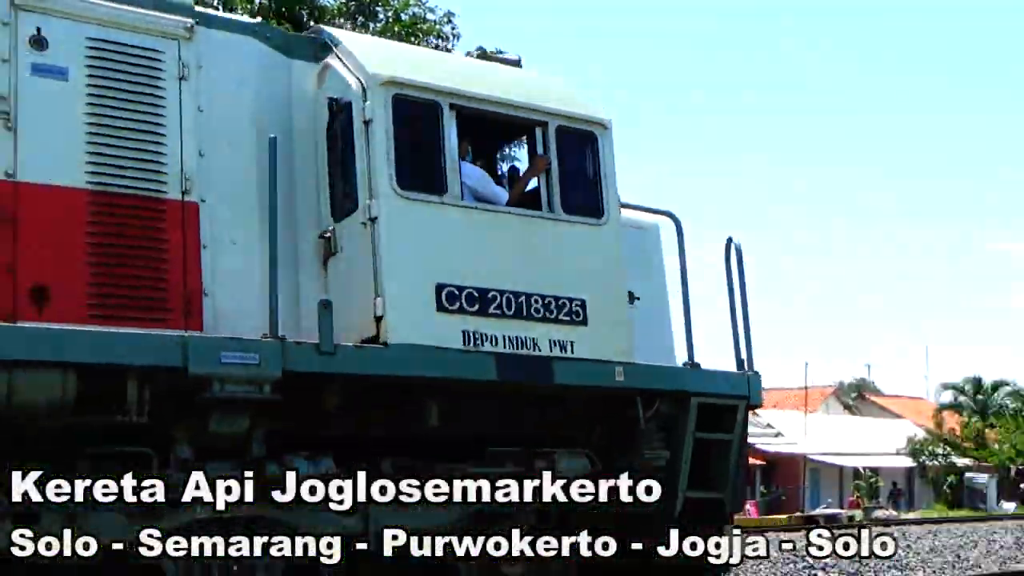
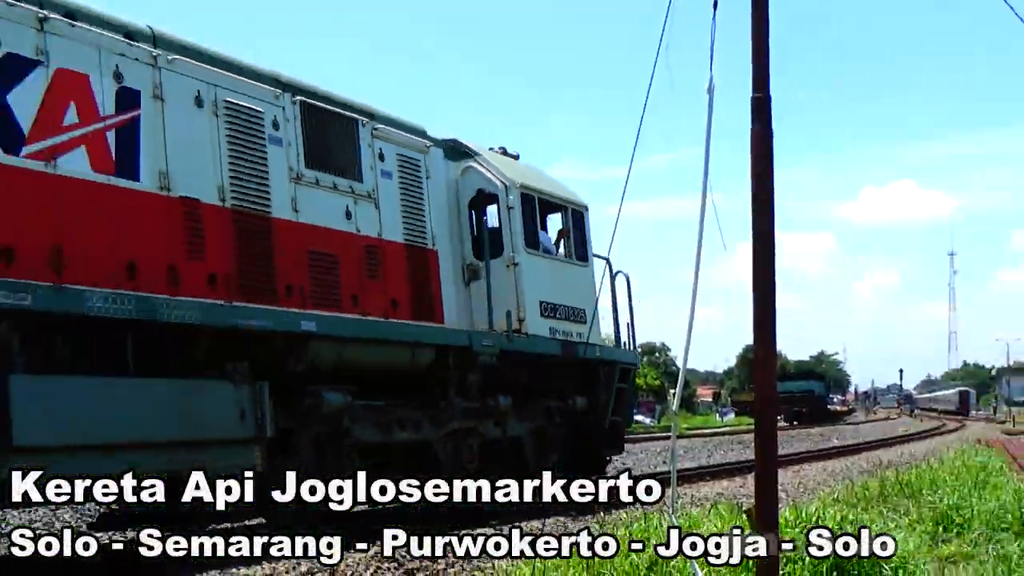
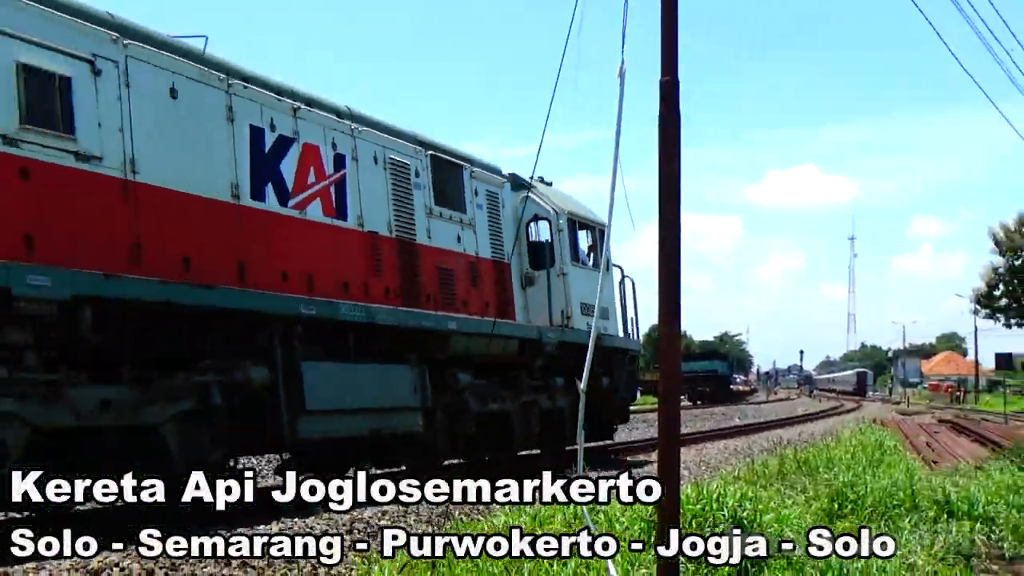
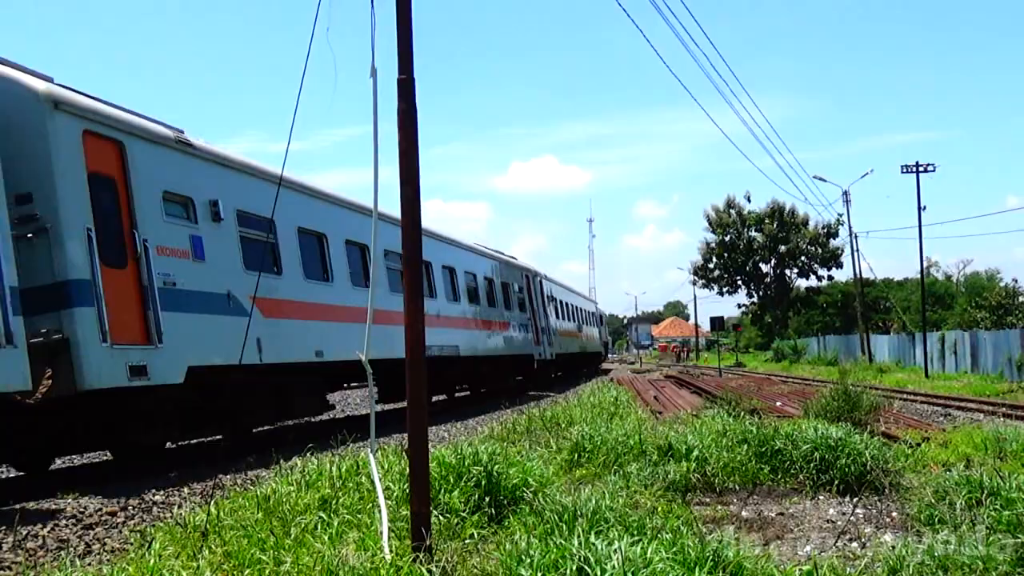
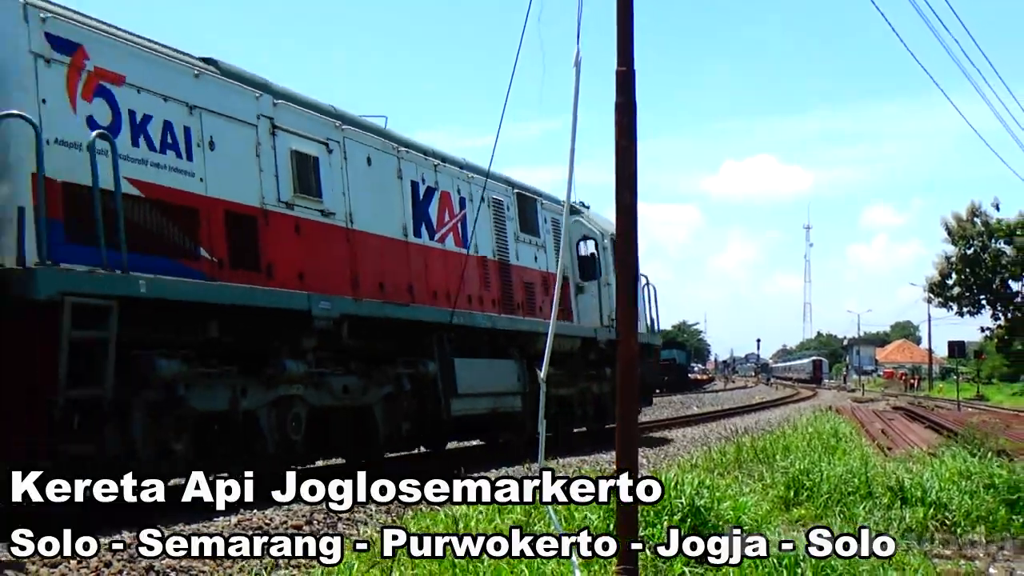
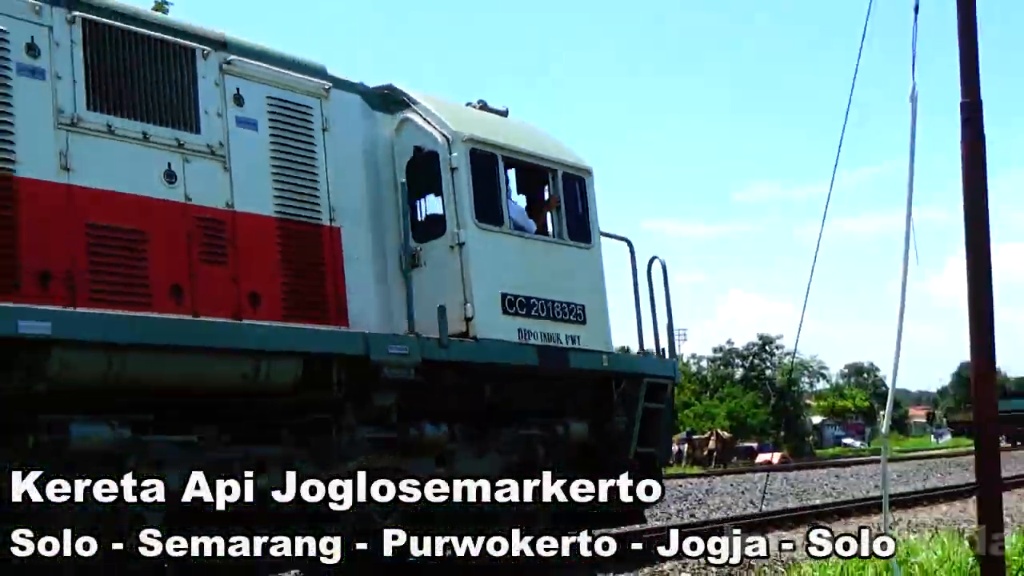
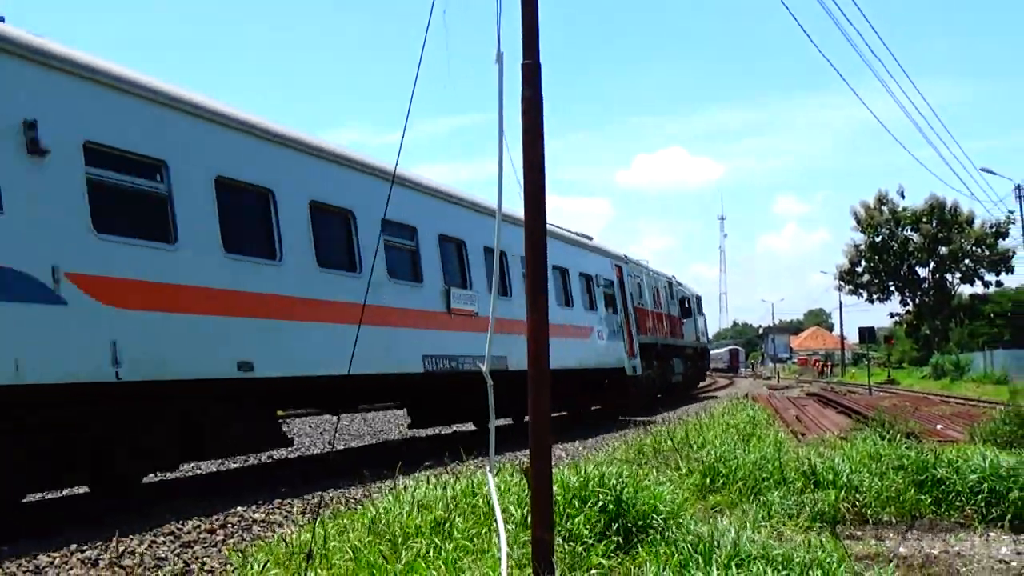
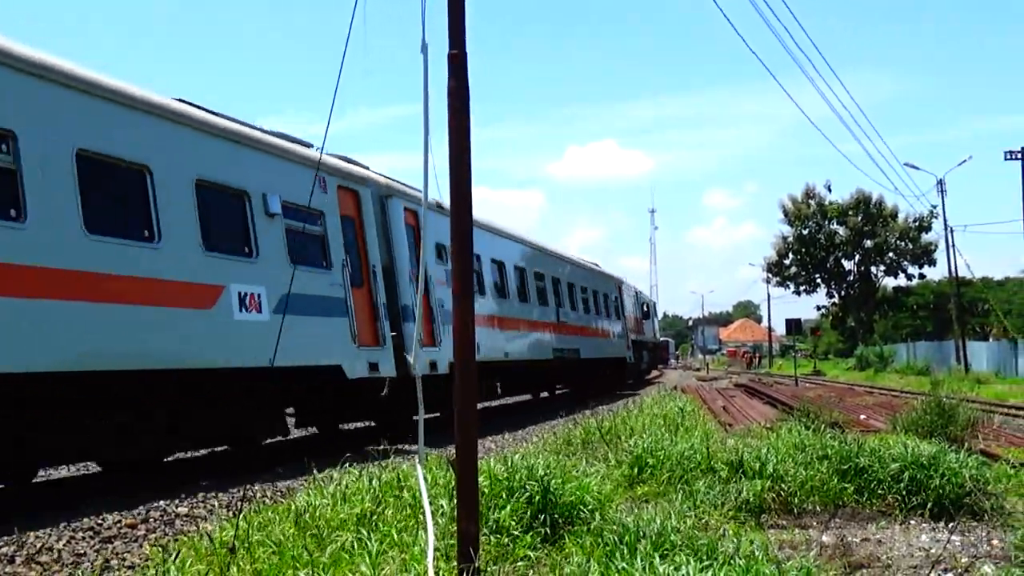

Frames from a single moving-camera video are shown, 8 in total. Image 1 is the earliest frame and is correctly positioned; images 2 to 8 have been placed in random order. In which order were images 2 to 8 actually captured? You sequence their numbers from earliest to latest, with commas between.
6, 2, 3, 5, 7, 8, 4
